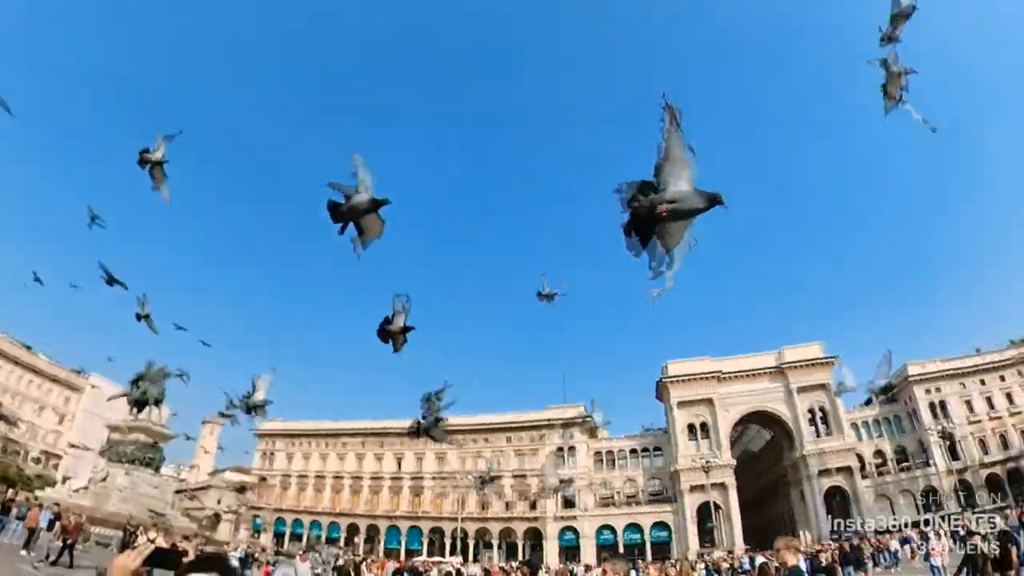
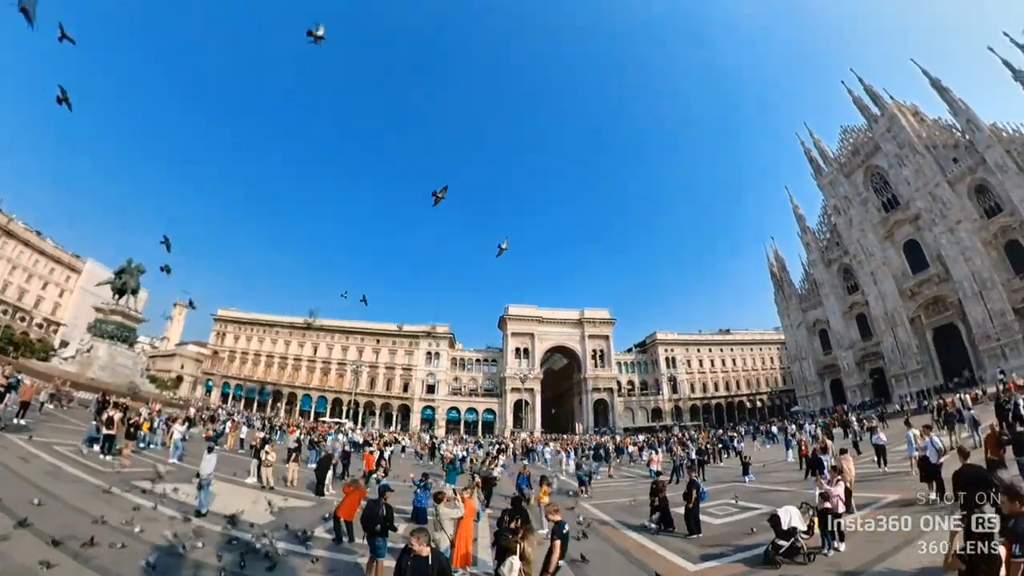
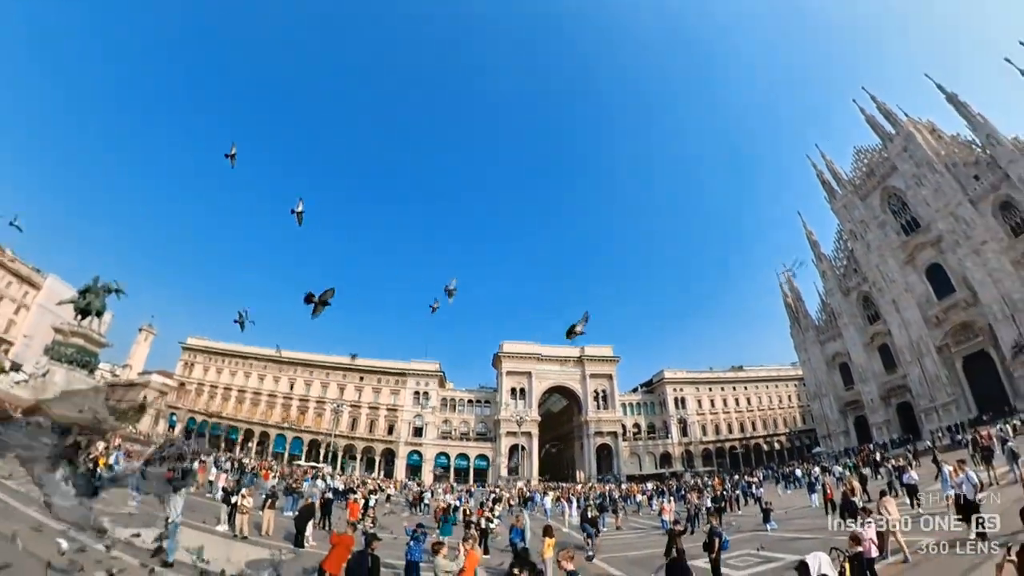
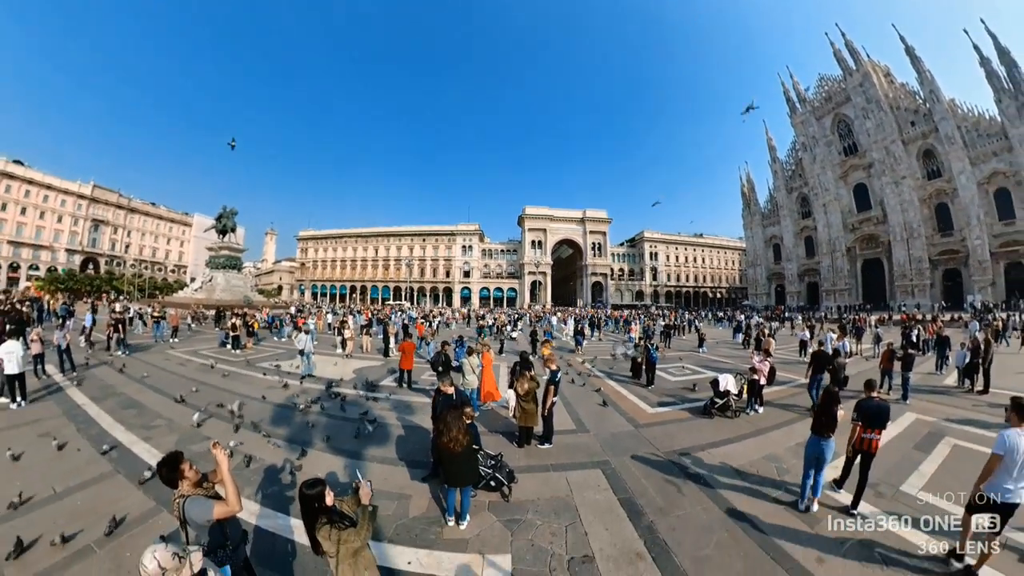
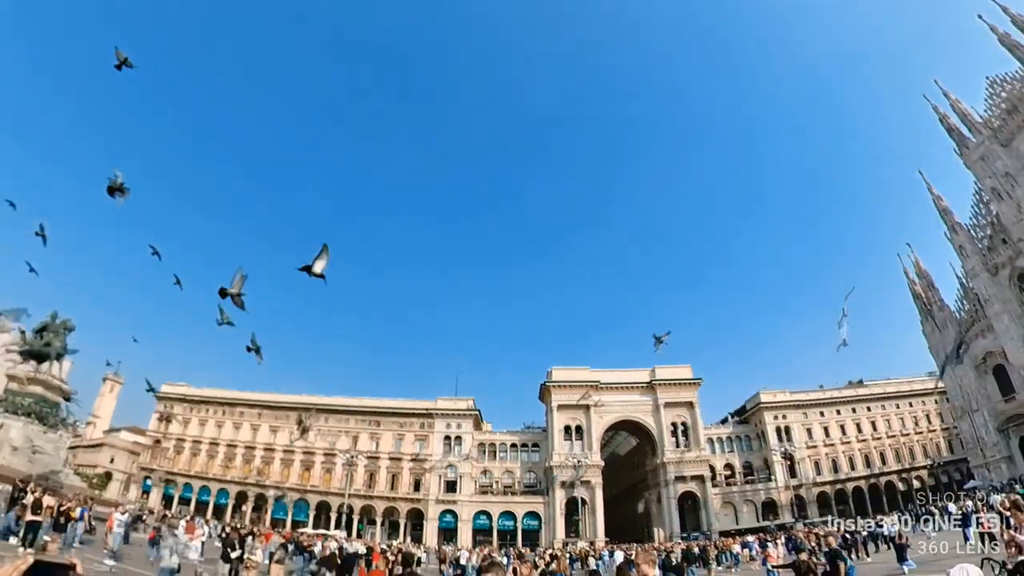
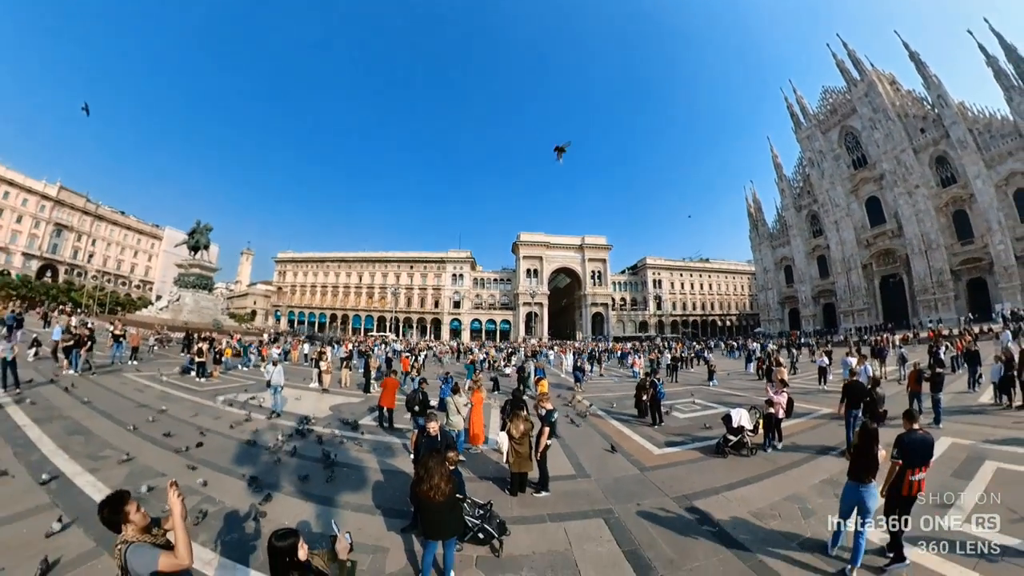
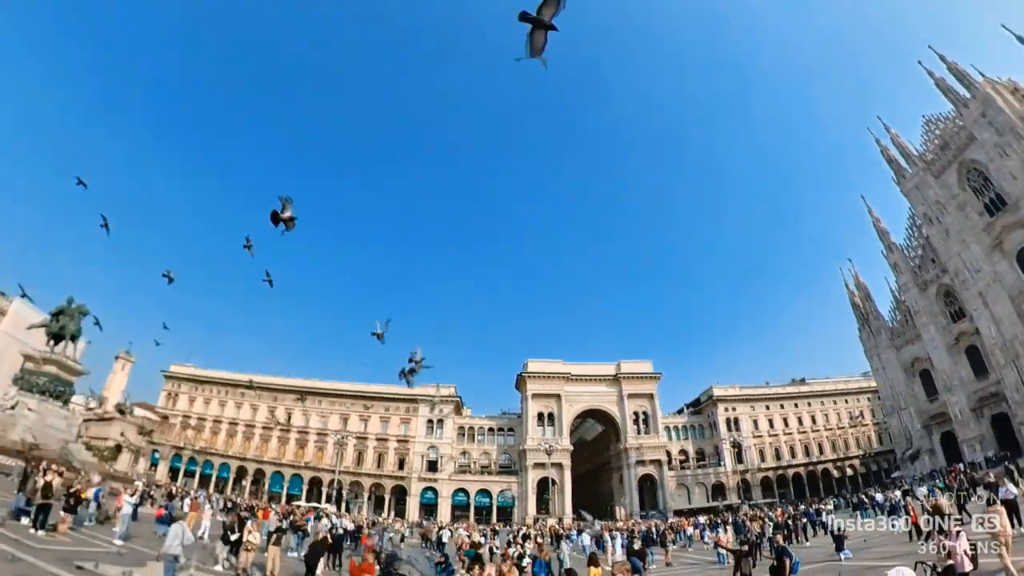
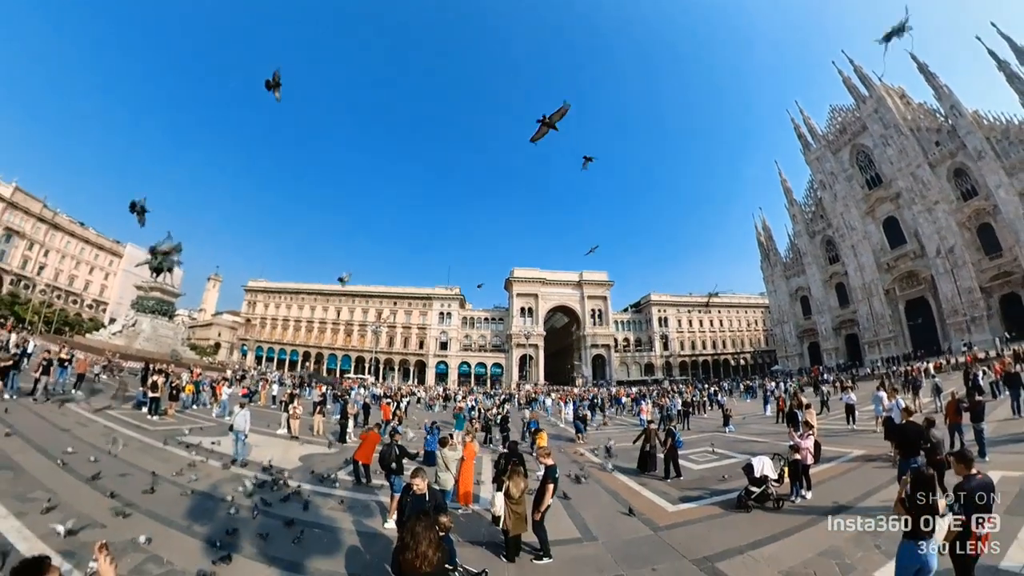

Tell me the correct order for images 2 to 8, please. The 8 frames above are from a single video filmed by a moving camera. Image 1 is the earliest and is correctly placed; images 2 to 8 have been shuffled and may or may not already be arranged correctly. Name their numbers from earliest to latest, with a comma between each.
5, 7, 3, 2, 8, 6, 4
